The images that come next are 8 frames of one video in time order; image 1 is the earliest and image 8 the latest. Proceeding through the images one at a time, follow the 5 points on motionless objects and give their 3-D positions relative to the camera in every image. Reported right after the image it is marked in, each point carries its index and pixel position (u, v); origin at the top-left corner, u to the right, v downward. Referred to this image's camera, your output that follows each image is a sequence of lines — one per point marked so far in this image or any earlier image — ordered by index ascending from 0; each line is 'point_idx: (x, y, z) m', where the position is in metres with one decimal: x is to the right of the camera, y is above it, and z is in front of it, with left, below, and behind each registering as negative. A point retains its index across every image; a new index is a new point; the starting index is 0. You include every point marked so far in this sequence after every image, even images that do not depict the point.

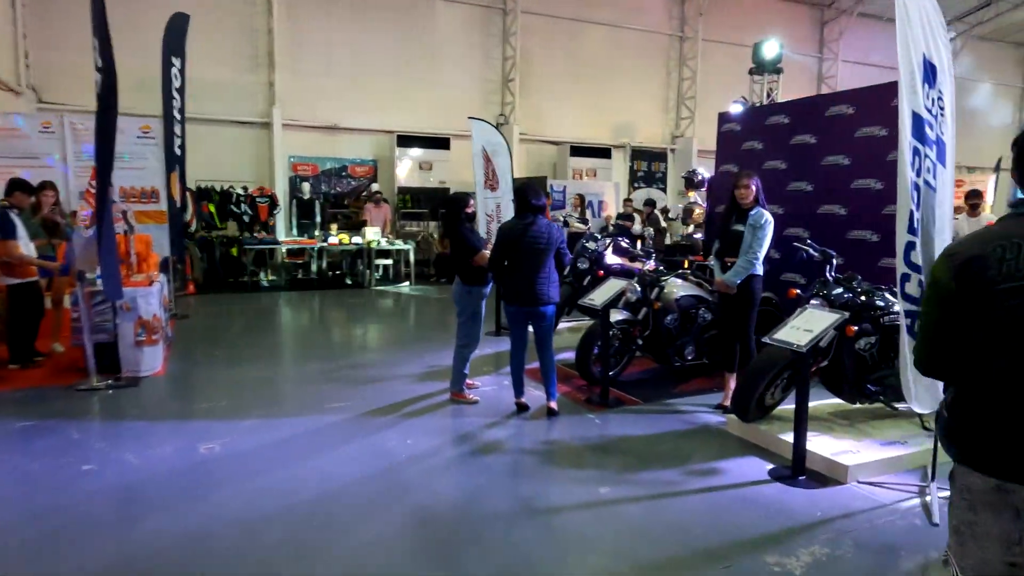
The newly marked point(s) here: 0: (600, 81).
0: (+1.6, +4.0, +12.9) m
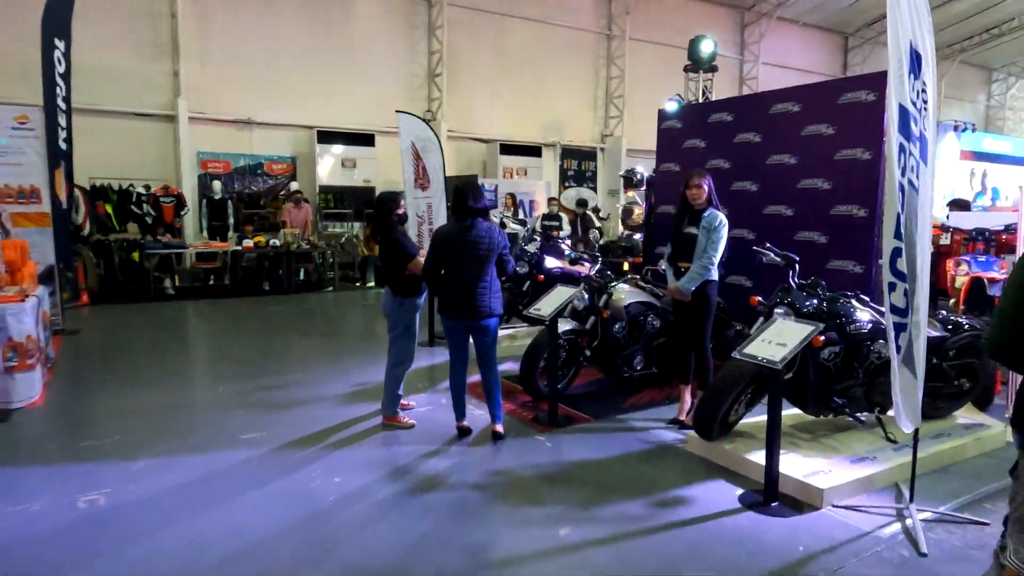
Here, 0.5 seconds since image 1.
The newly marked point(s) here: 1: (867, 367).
0: (+0.3, +3.9, +12.5) m
1: (+1.9, -0.4, +3.6) m
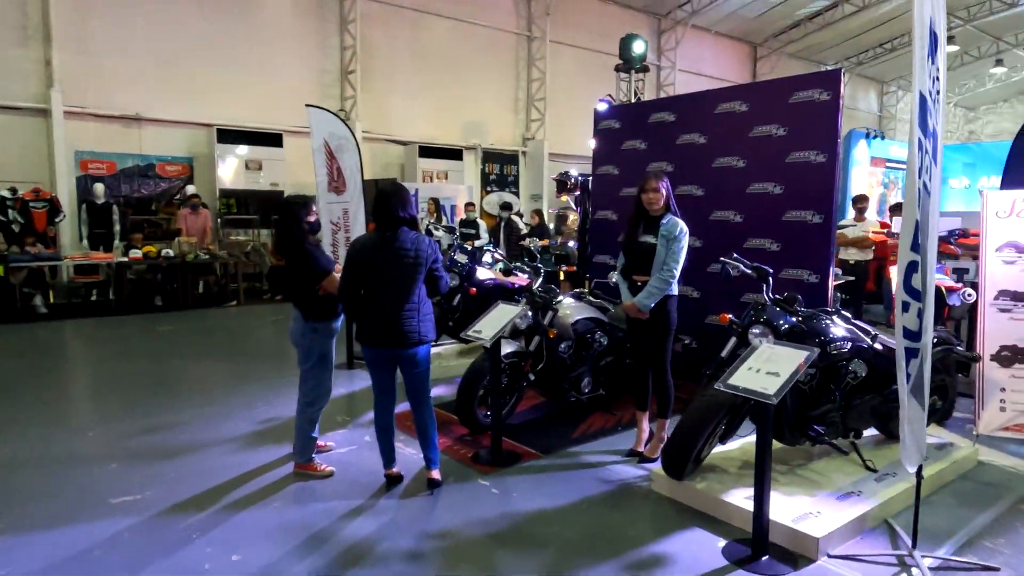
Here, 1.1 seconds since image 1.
0: (-1.2, +3.8, +12.0) m
1: (+1.6, -0.5, +3.3) m
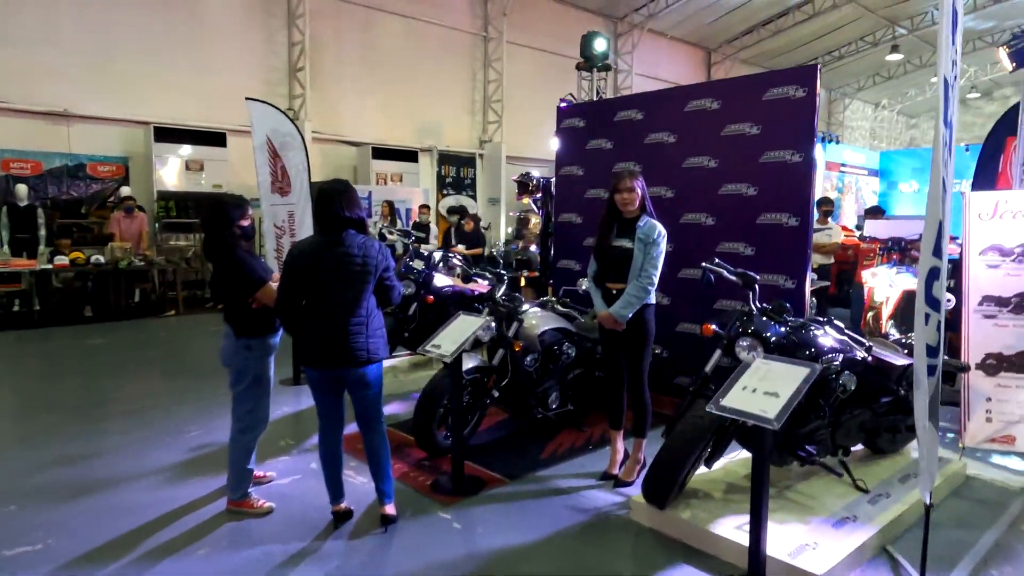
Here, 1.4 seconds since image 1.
0: (-1.9, +3.7, +11.5) m
1: (+1.5, -0.5, +3.0) m
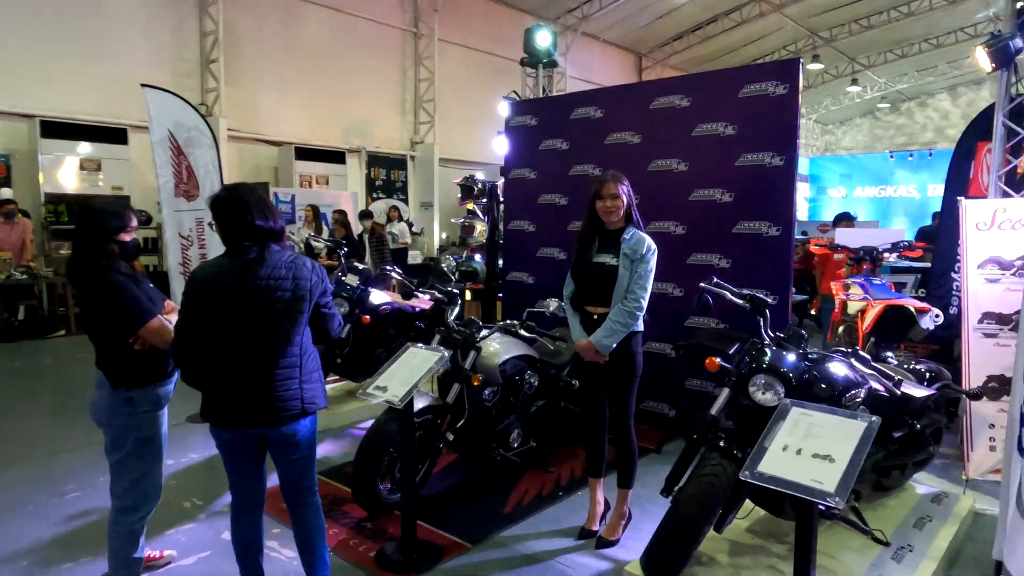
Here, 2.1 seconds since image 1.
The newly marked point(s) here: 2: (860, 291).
0: (-3.0, +3.5, +10.7) m
1: (+1.3, -0.6, +2.6) m
2: (+2.3, 0.0, +4.5) m
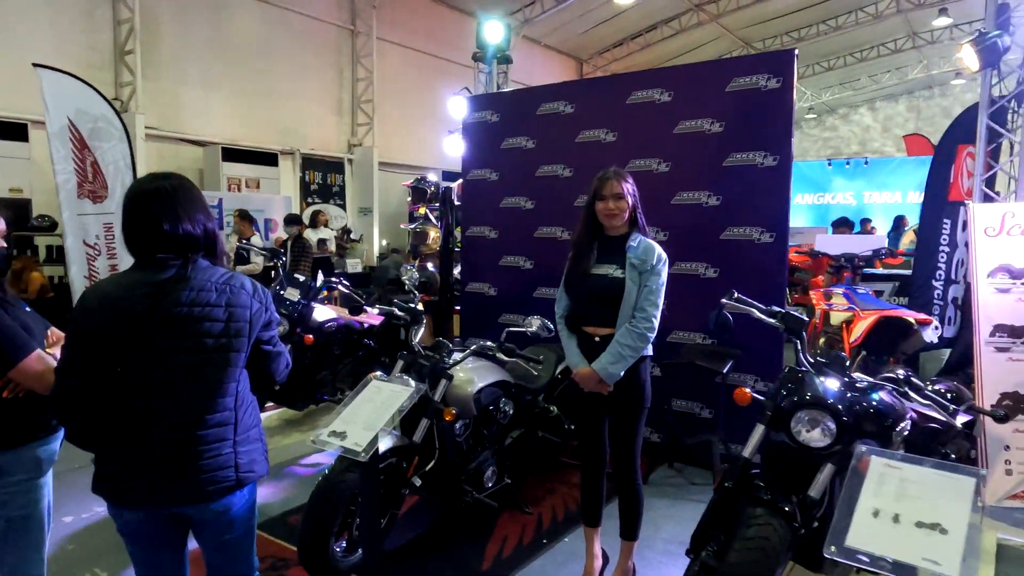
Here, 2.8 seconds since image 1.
0: (-3.9, +3.3, +10.0) m
1: (+1.3, -0.7, +2.3) m
2: (+2.1, -0.1, +4.2) m
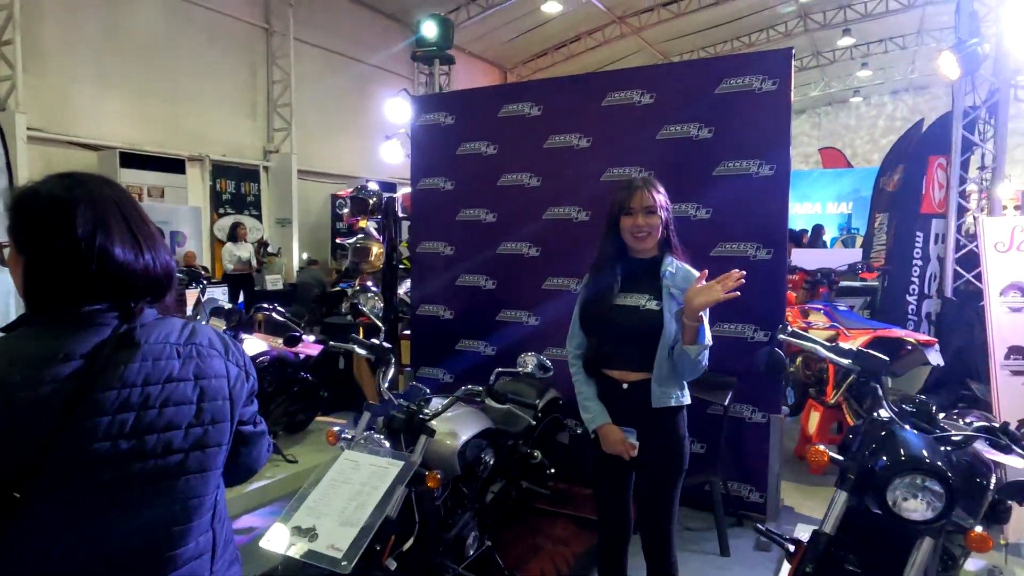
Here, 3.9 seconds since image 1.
0: (-4.8, +3.0, +9.0) m
1: (+1.3, -0.7, +2.0) m
2: (+1.9, -0.2, +4.0) m
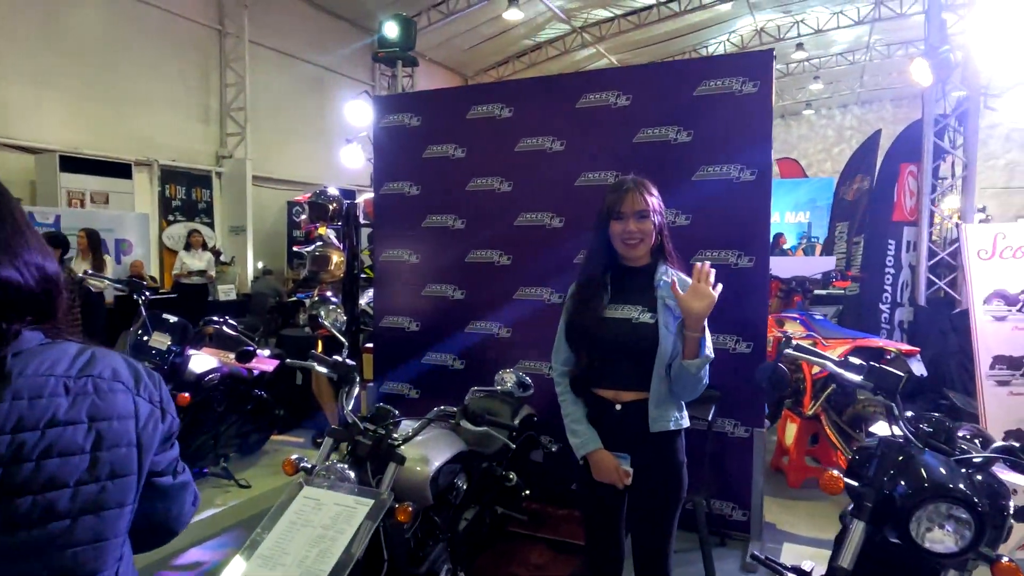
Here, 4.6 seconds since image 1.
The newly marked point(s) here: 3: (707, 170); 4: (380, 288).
0: (-5.3, +2.9, +8.6) m
1: (+1.3, -0.8, +1.8) m
2: (+1.7, -0.2, +3.9) m
3: (+0.9, +0.6, +3.1) m
4: (-0.8, 0.0, +4.0) m
